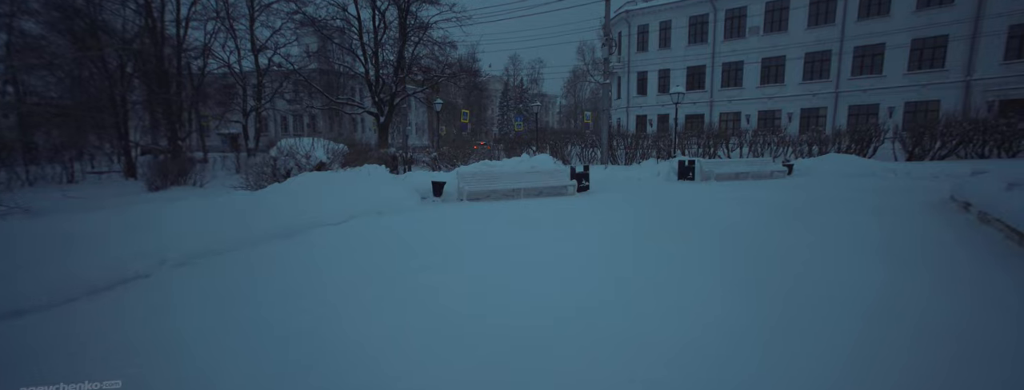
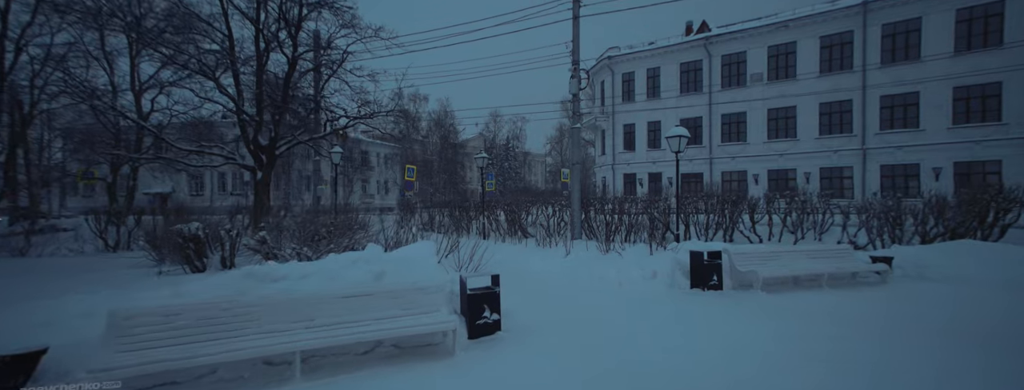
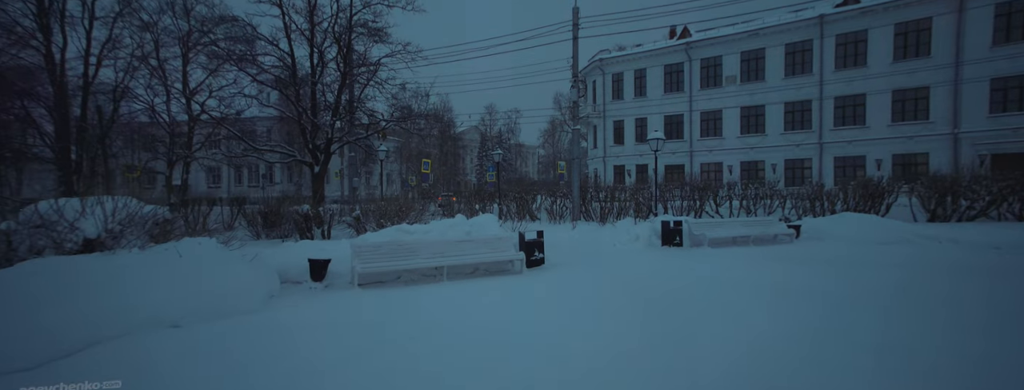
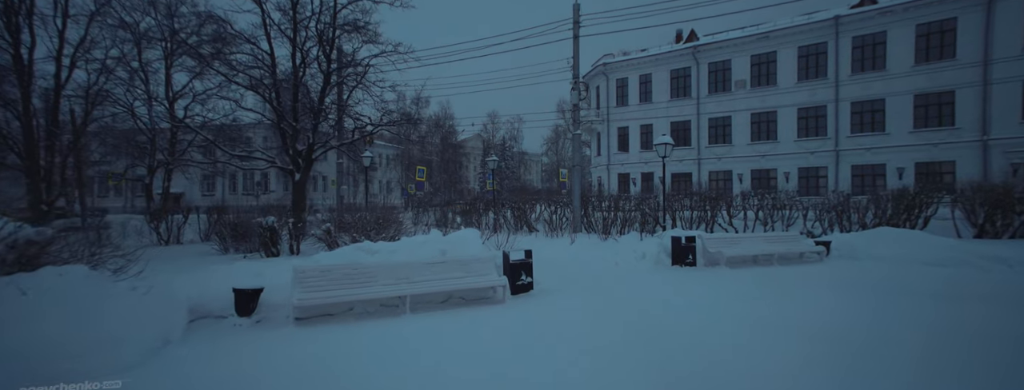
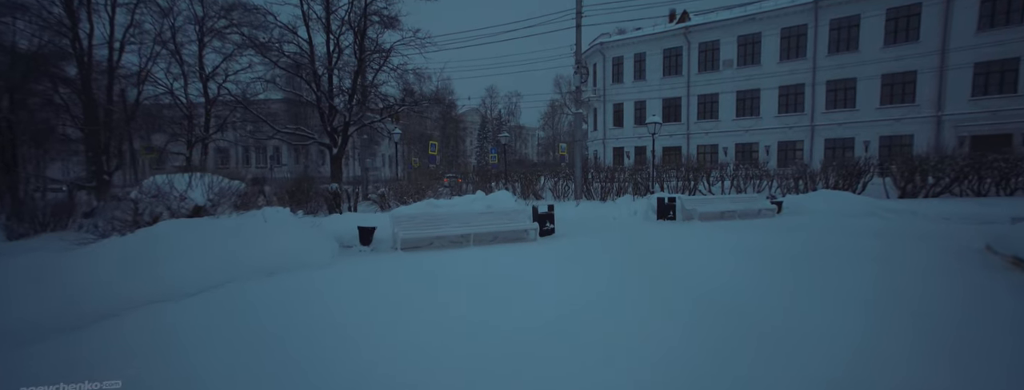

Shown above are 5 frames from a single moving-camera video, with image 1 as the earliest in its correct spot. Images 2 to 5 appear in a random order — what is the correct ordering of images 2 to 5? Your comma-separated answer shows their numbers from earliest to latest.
5, 3, 4, 2
